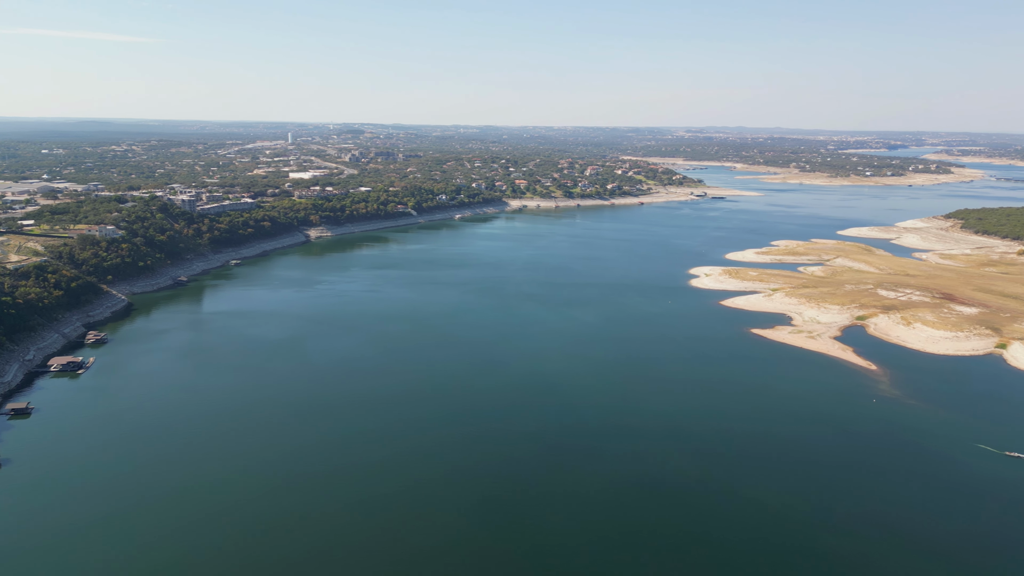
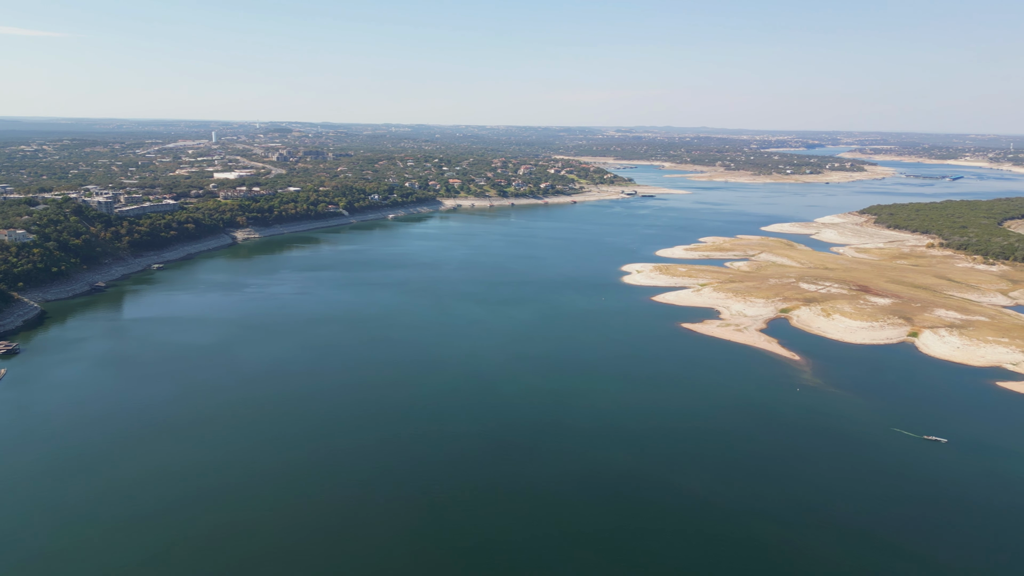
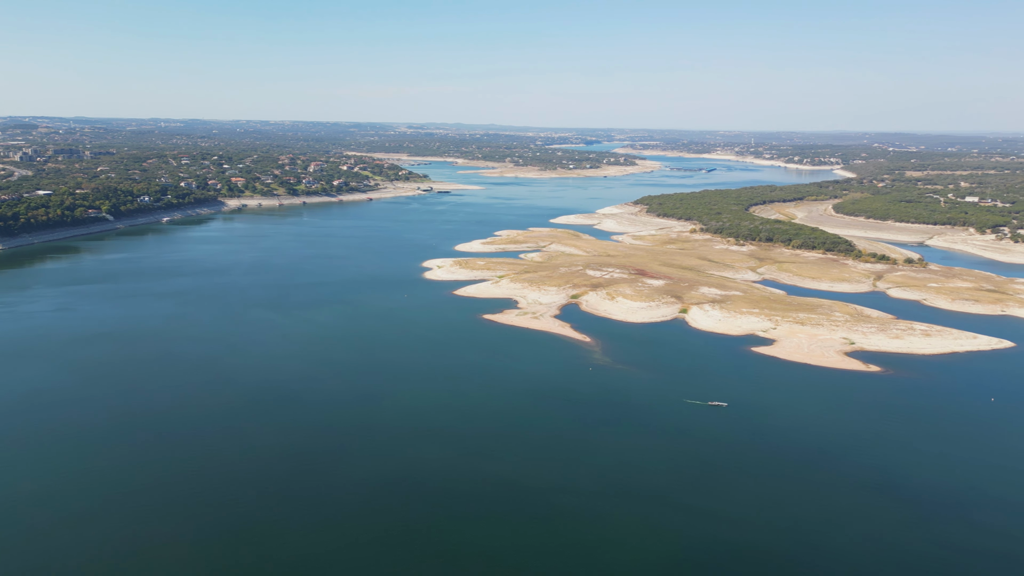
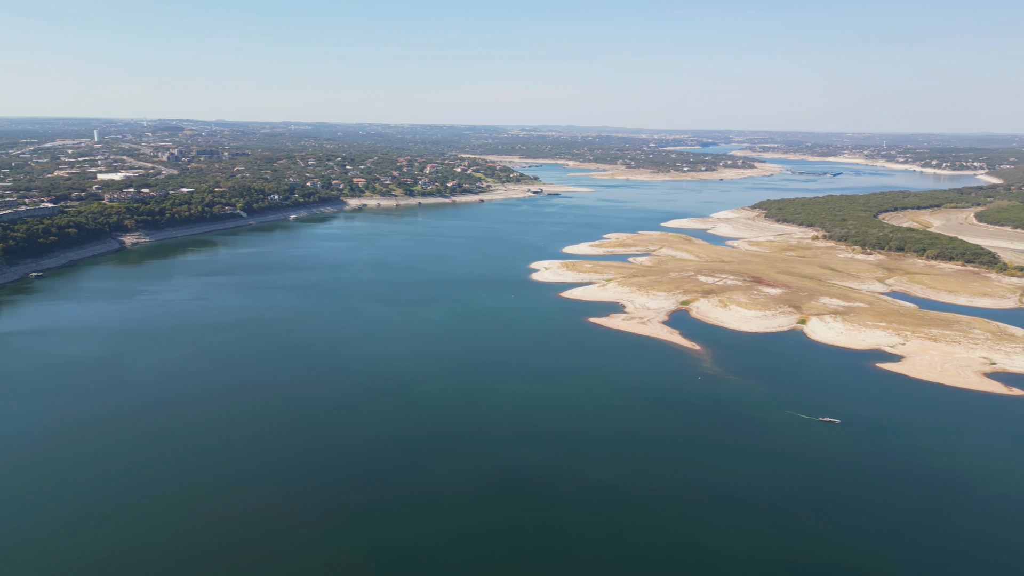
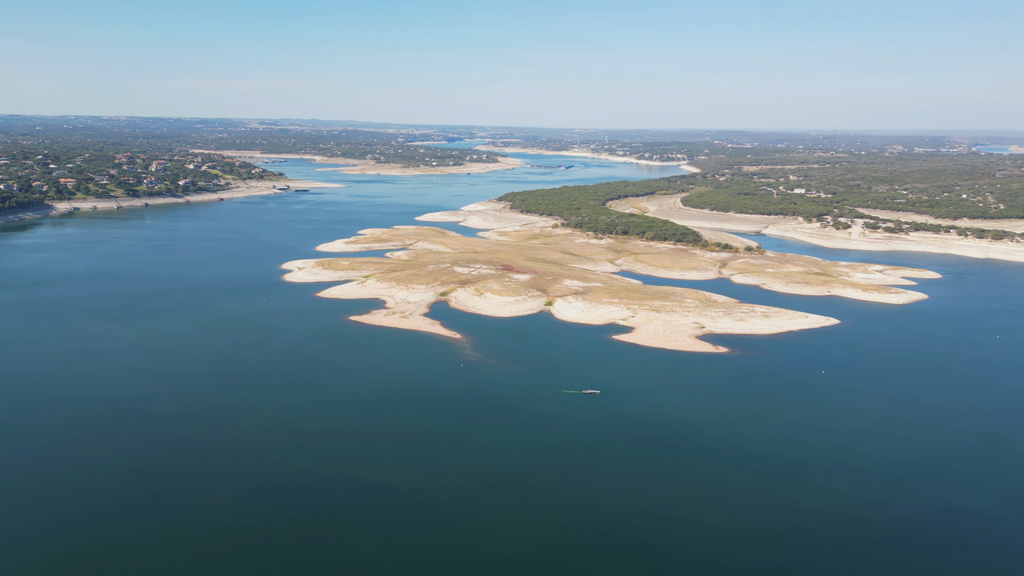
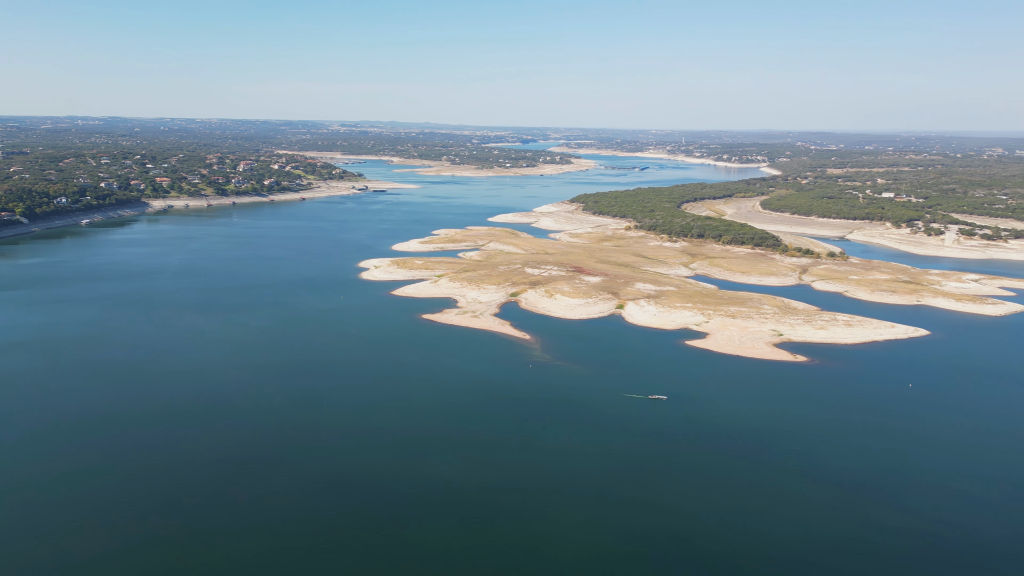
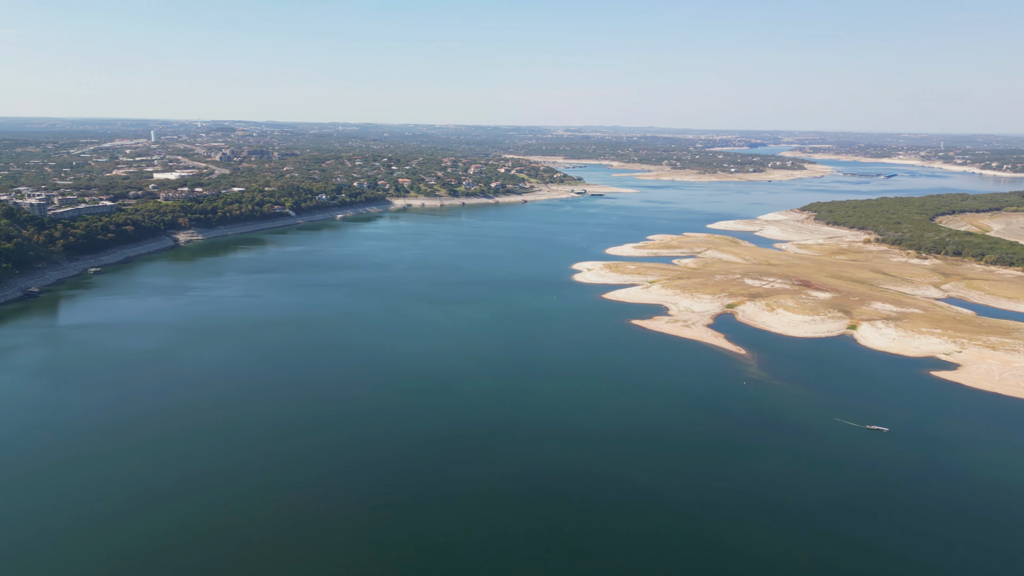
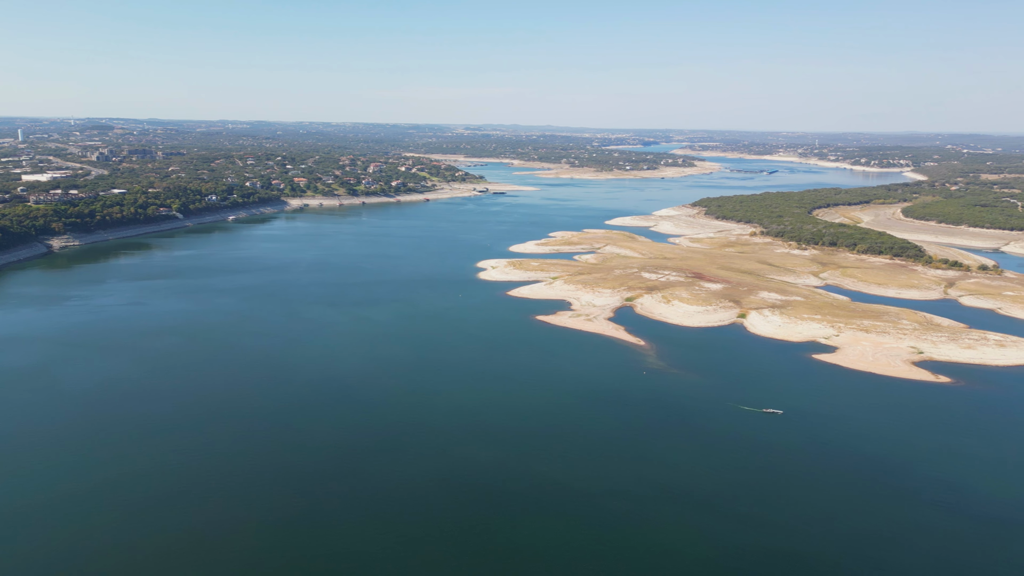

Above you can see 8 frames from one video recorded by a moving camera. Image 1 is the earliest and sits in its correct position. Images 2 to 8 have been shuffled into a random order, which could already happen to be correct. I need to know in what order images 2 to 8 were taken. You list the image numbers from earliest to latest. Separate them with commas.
2, 7, 4, 8, 3, 6, 5
